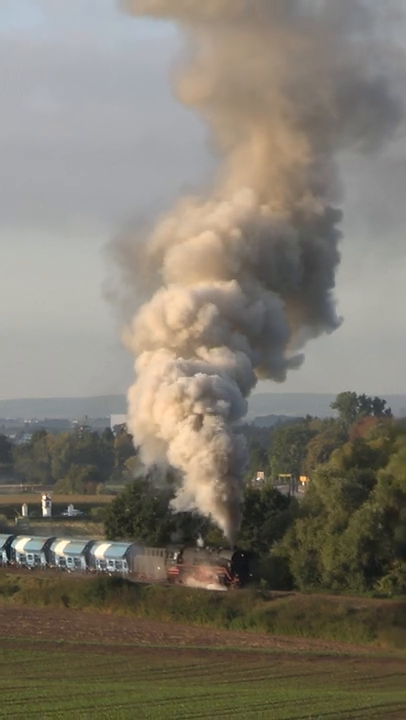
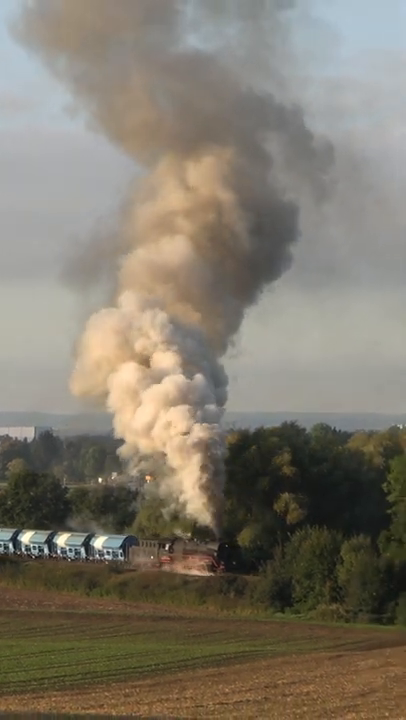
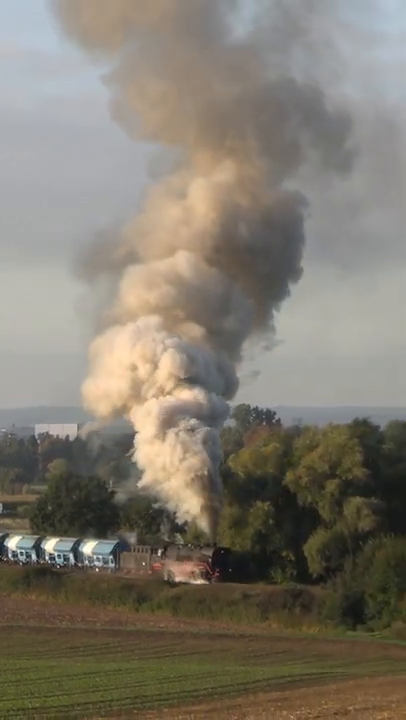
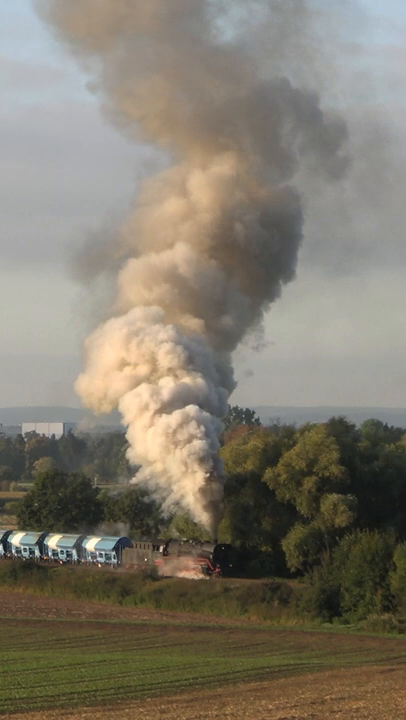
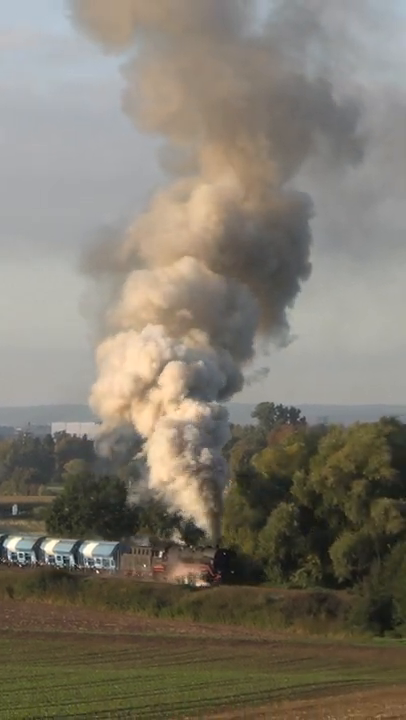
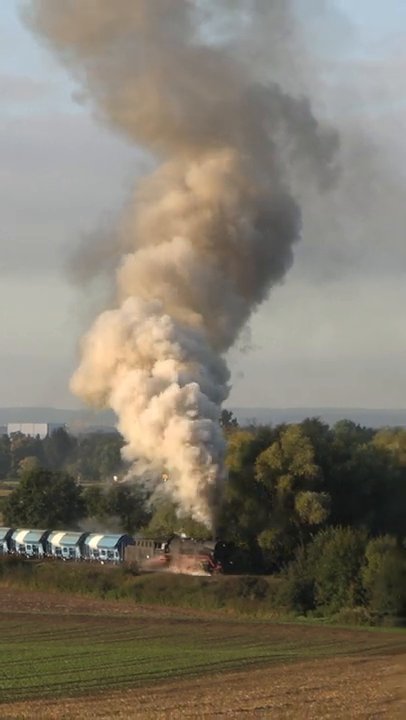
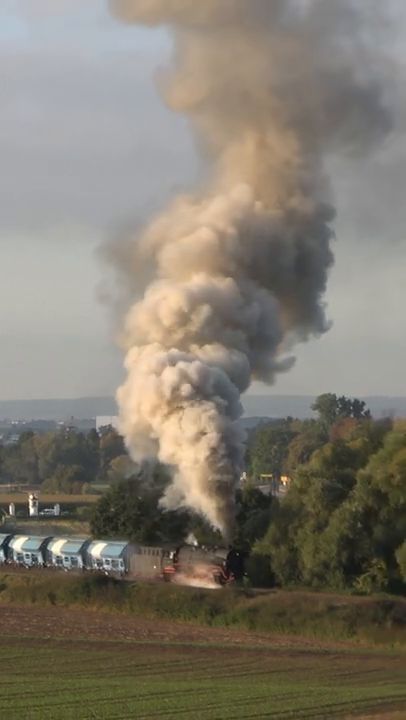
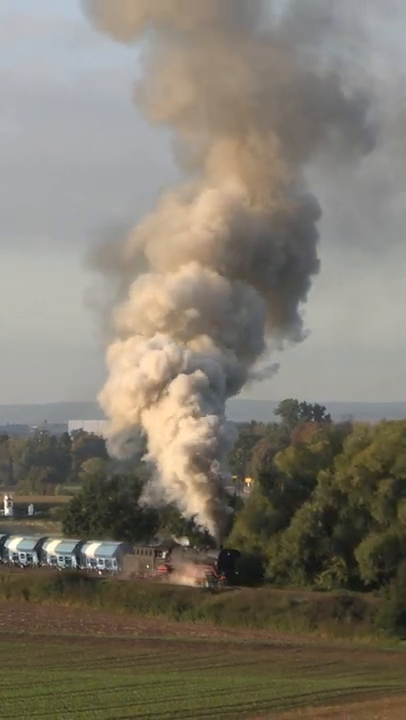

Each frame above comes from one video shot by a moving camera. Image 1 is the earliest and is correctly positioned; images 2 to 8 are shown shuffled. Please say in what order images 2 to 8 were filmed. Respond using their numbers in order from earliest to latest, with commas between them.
7, 8, 5, 3, 4, 6, 2
